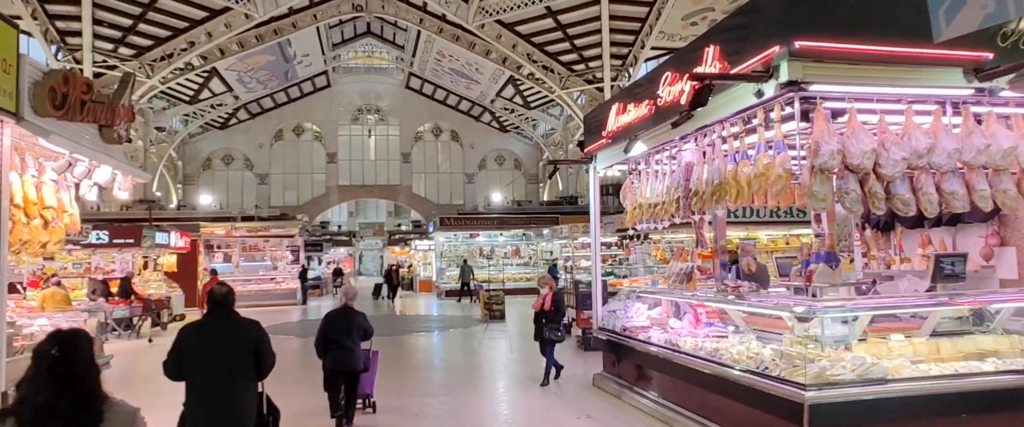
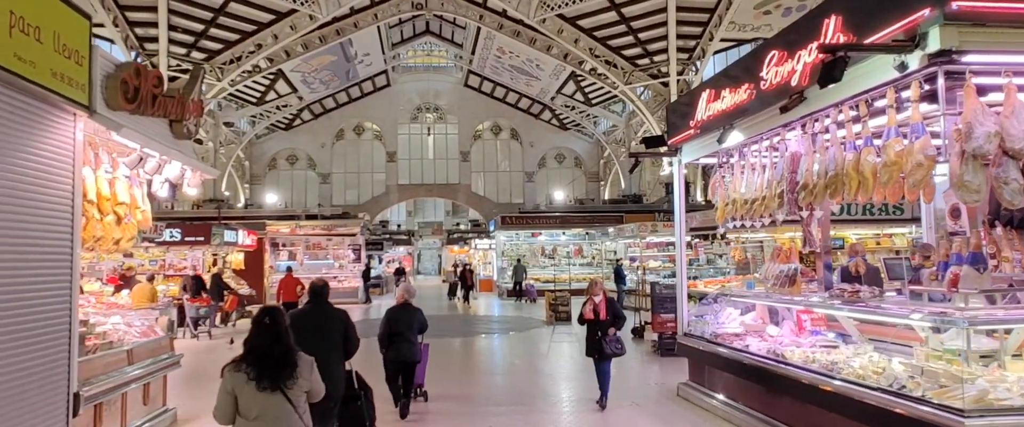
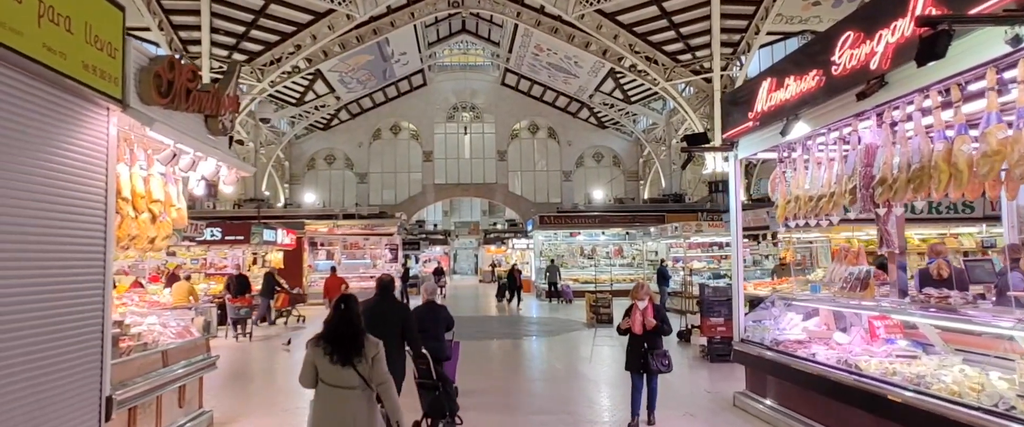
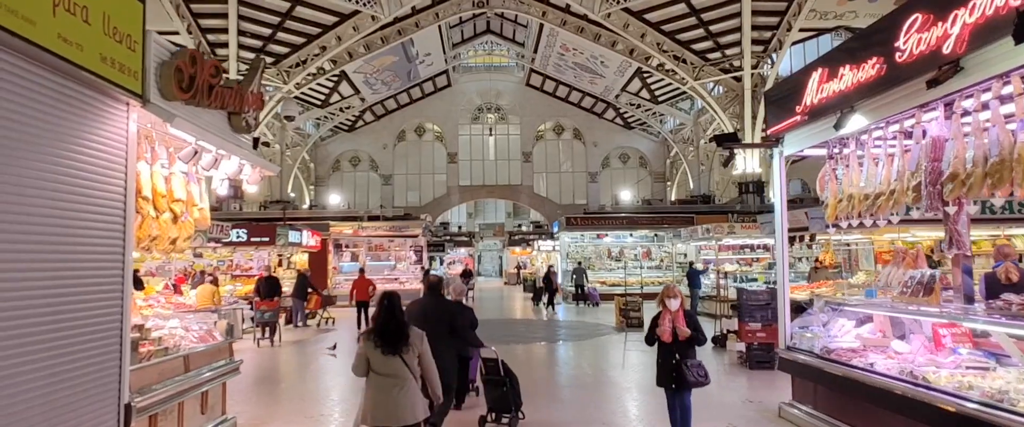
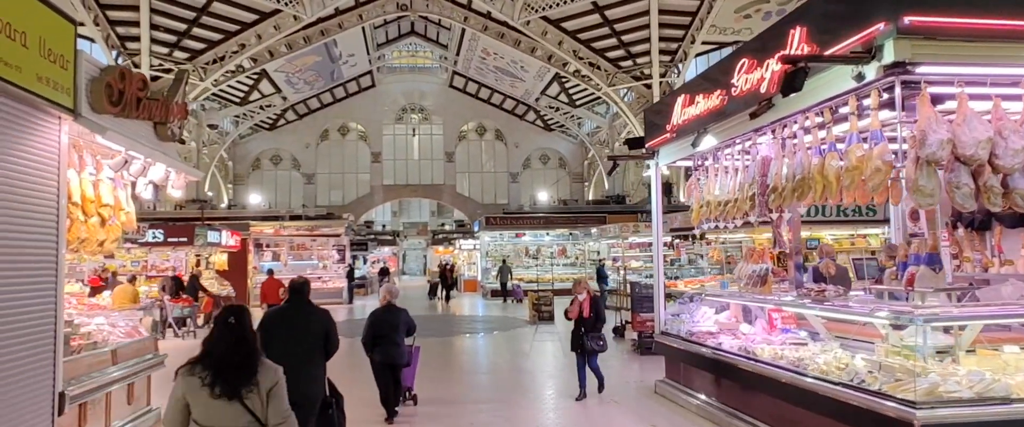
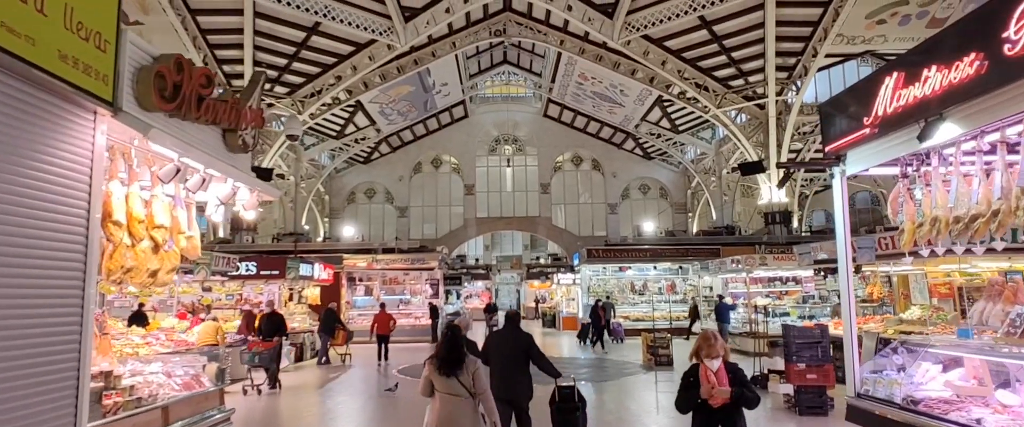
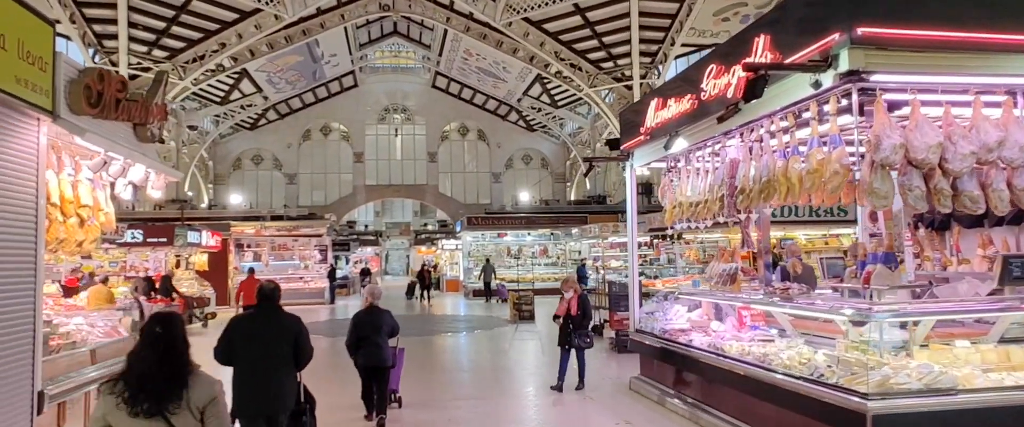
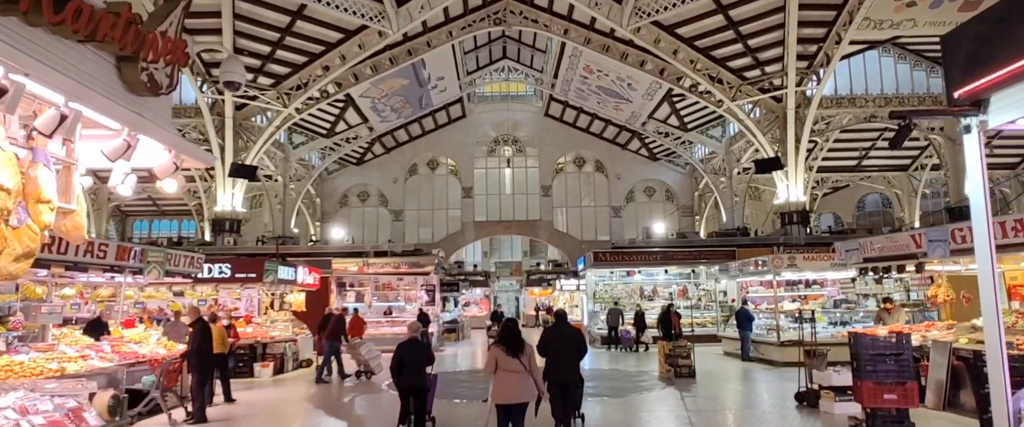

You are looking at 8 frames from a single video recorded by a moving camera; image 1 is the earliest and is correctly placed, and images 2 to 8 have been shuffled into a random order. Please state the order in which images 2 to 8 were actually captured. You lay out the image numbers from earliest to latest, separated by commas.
7, 5, 2, 3, 4, 6, 8
